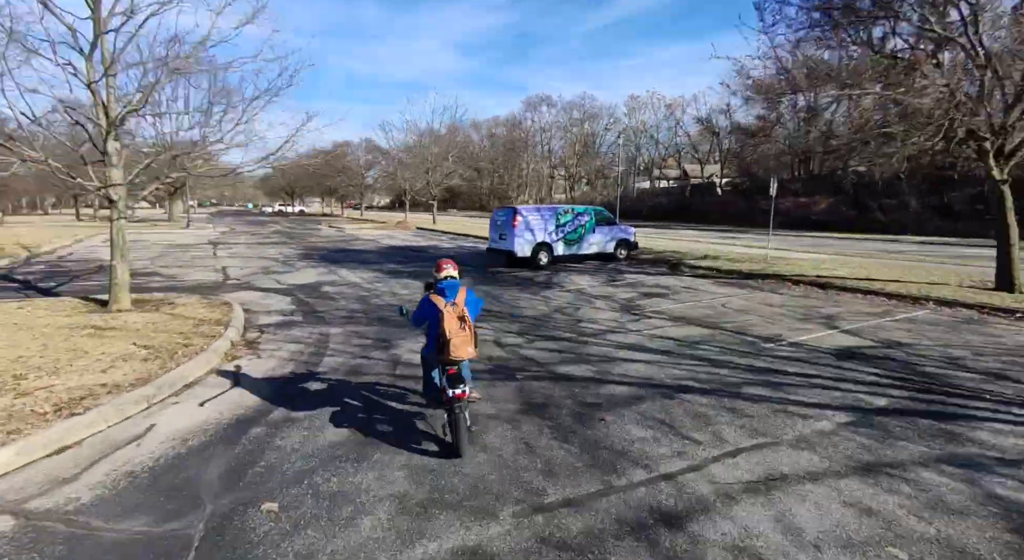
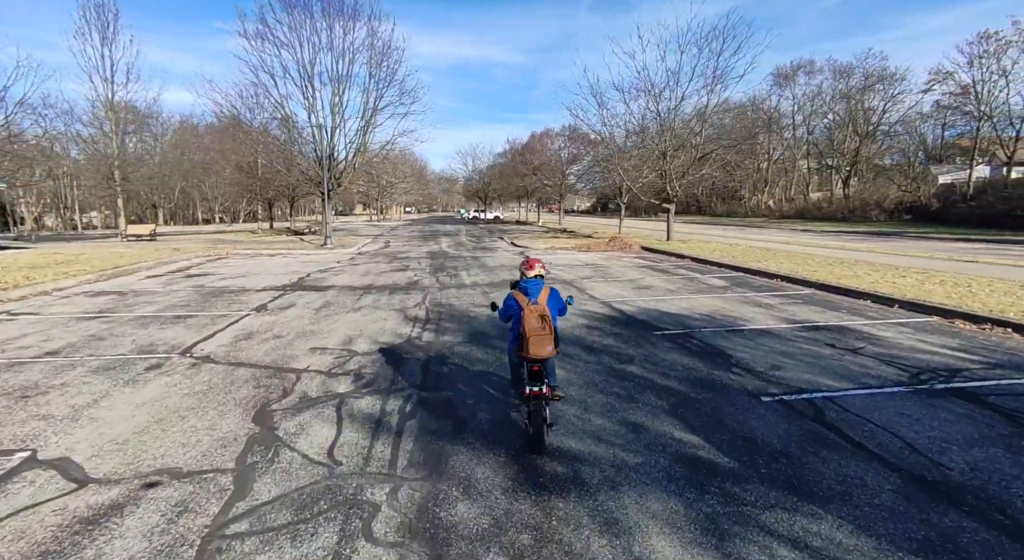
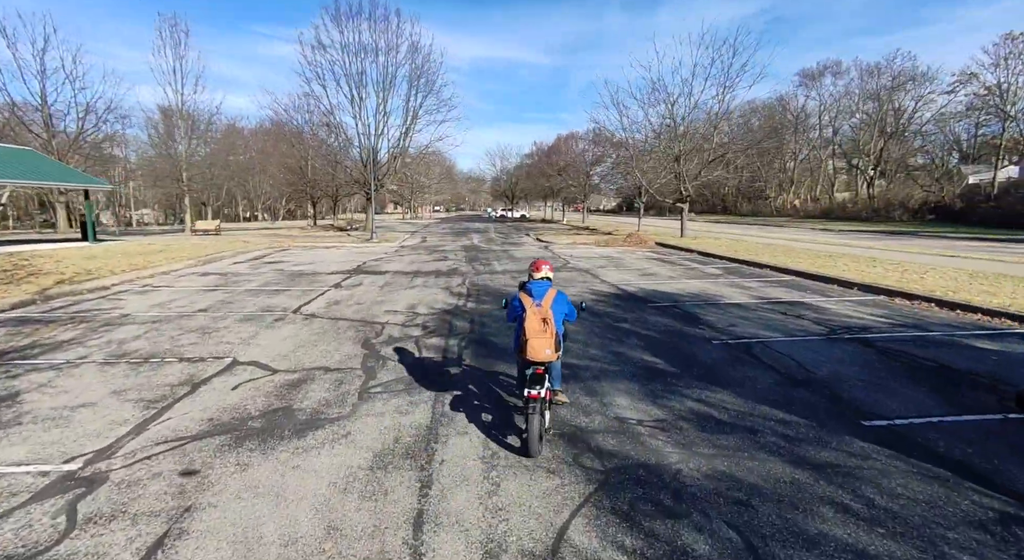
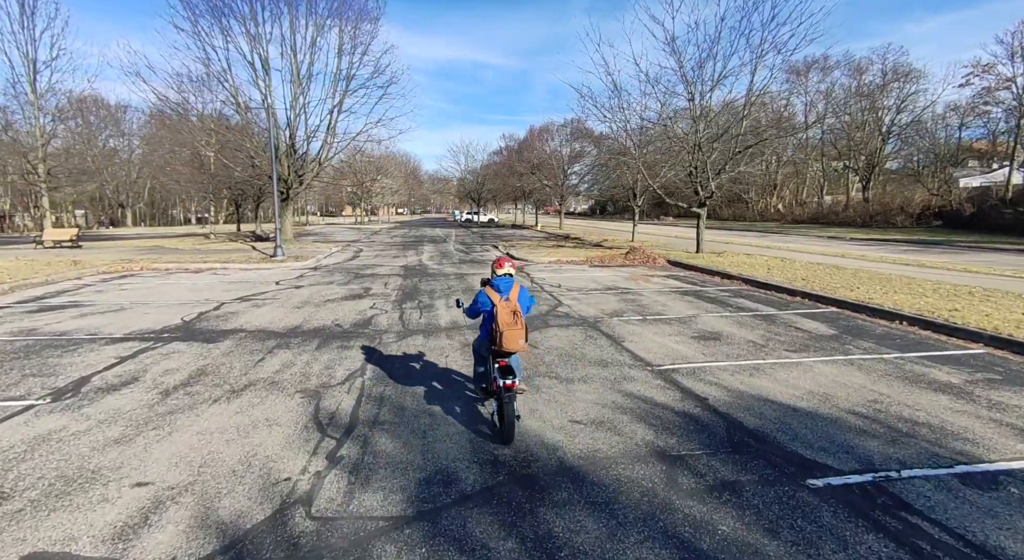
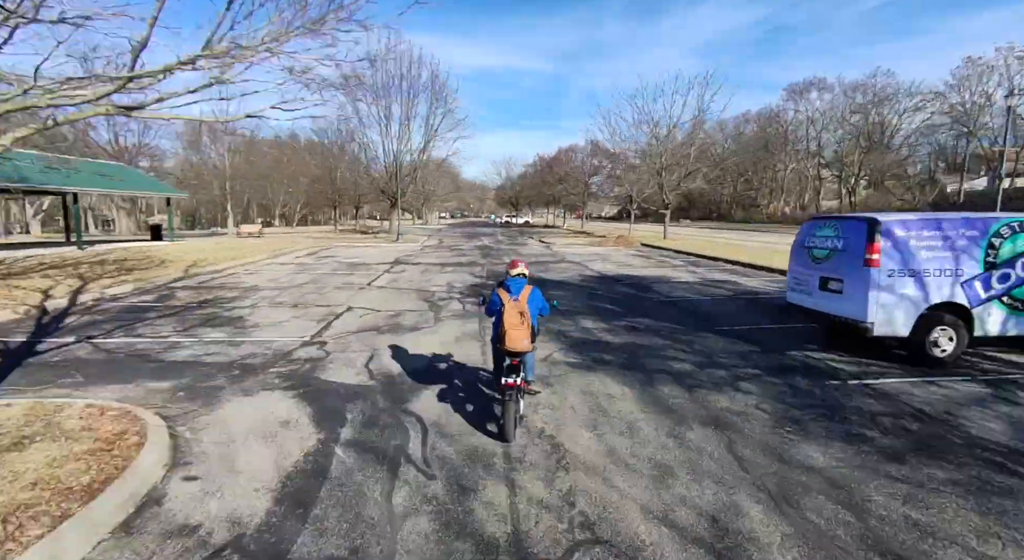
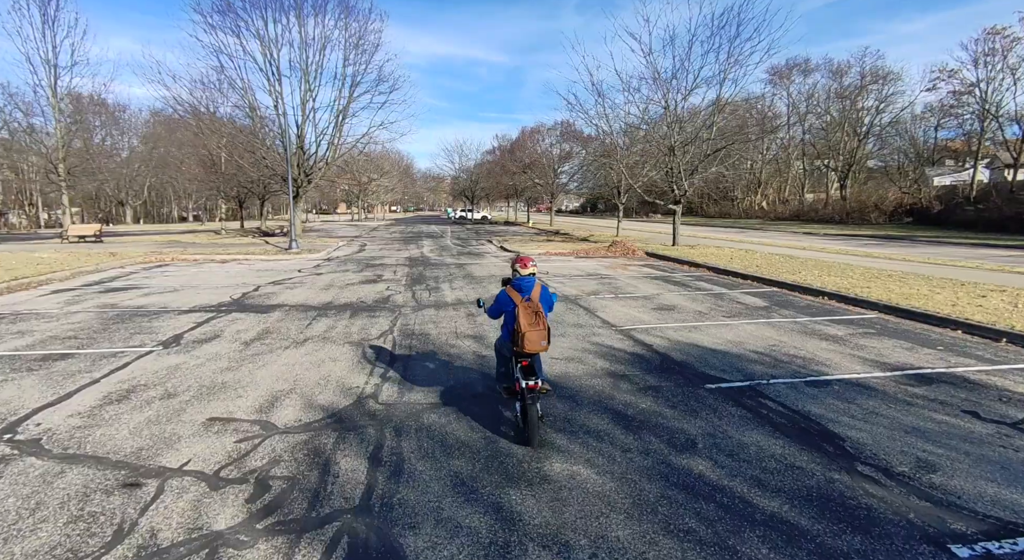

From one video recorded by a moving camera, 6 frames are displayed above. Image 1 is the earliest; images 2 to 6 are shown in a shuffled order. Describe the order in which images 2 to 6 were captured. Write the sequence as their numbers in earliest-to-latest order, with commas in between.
5, 3, 2, 6, 4
